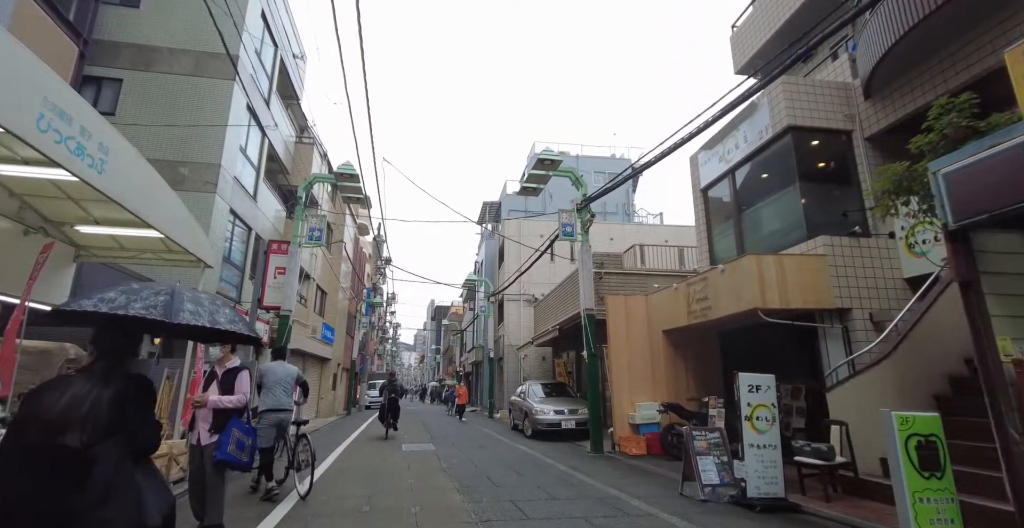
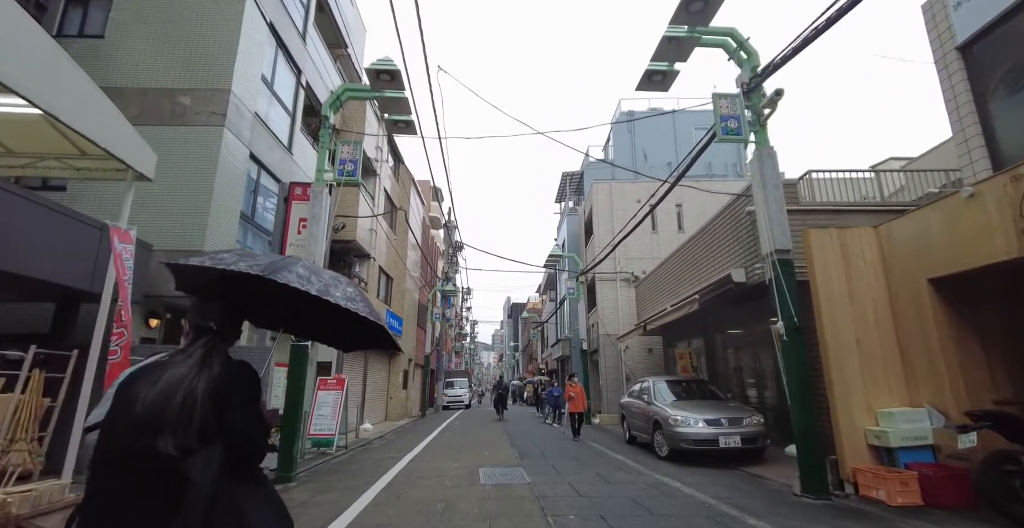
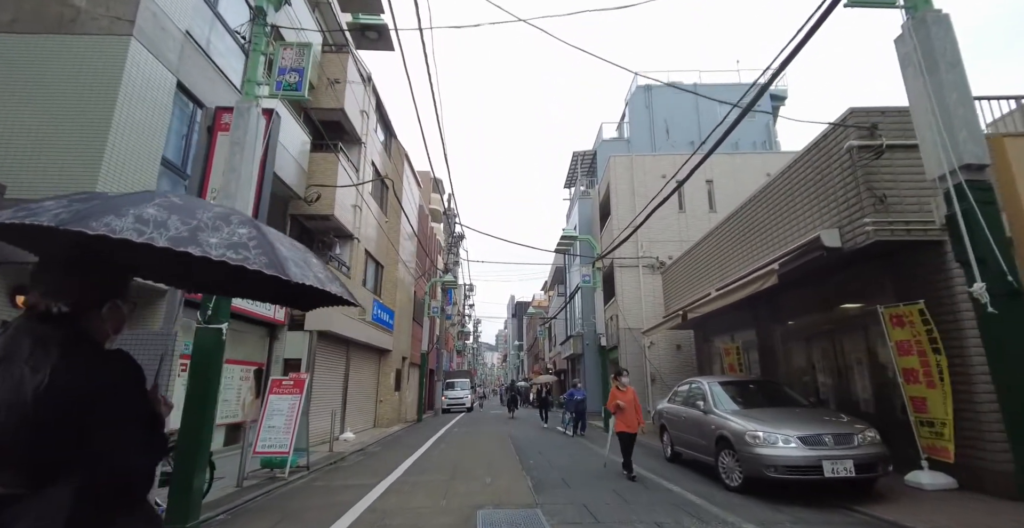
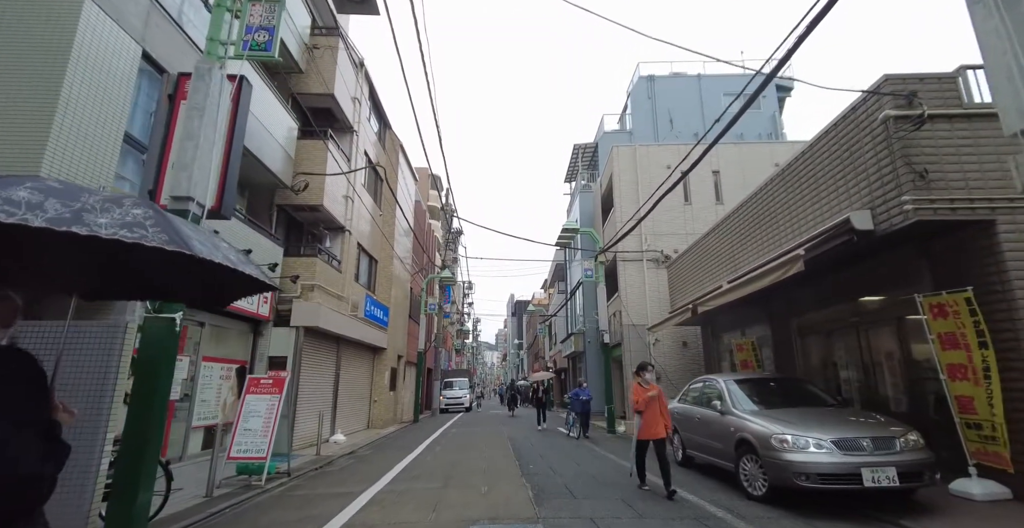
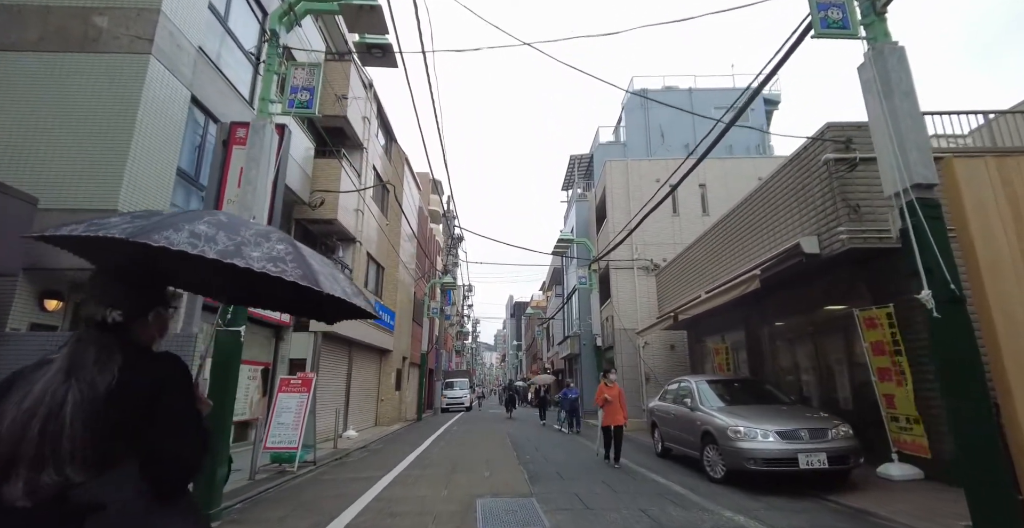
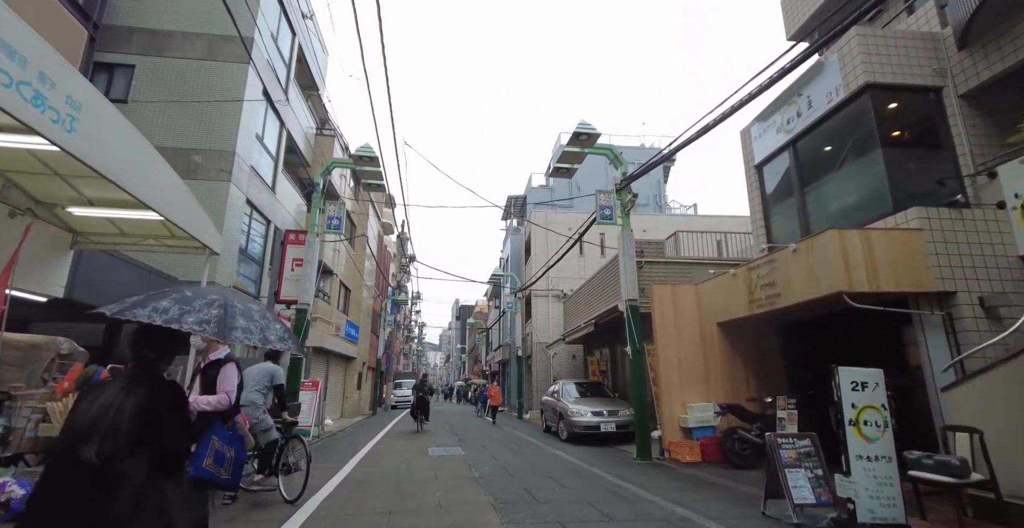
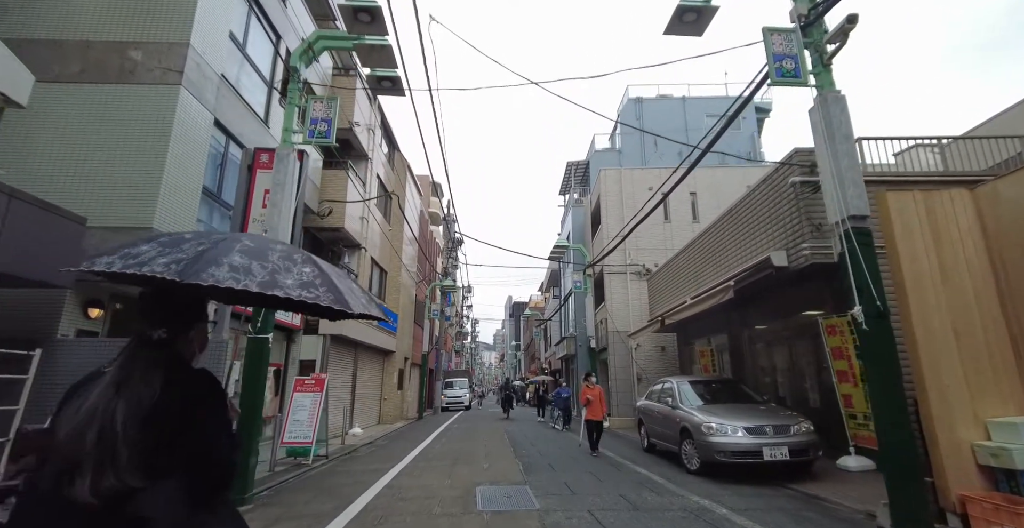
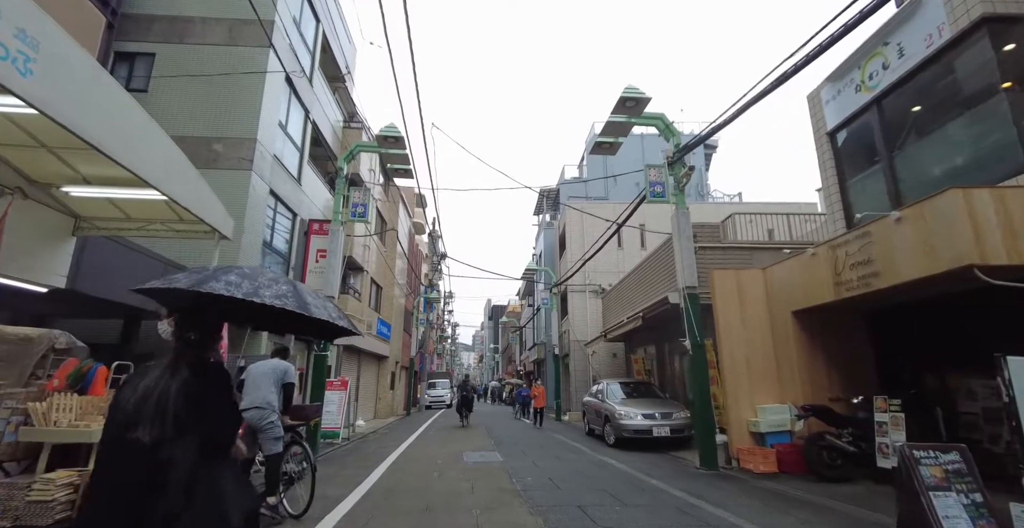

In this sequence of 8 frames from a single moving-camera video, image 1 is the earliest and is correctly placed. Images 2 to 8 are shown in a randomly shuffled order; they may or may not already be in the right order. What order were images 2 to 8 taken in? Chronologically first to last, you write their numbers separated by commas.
6, 8, 2, 7, 5, 3, 4
